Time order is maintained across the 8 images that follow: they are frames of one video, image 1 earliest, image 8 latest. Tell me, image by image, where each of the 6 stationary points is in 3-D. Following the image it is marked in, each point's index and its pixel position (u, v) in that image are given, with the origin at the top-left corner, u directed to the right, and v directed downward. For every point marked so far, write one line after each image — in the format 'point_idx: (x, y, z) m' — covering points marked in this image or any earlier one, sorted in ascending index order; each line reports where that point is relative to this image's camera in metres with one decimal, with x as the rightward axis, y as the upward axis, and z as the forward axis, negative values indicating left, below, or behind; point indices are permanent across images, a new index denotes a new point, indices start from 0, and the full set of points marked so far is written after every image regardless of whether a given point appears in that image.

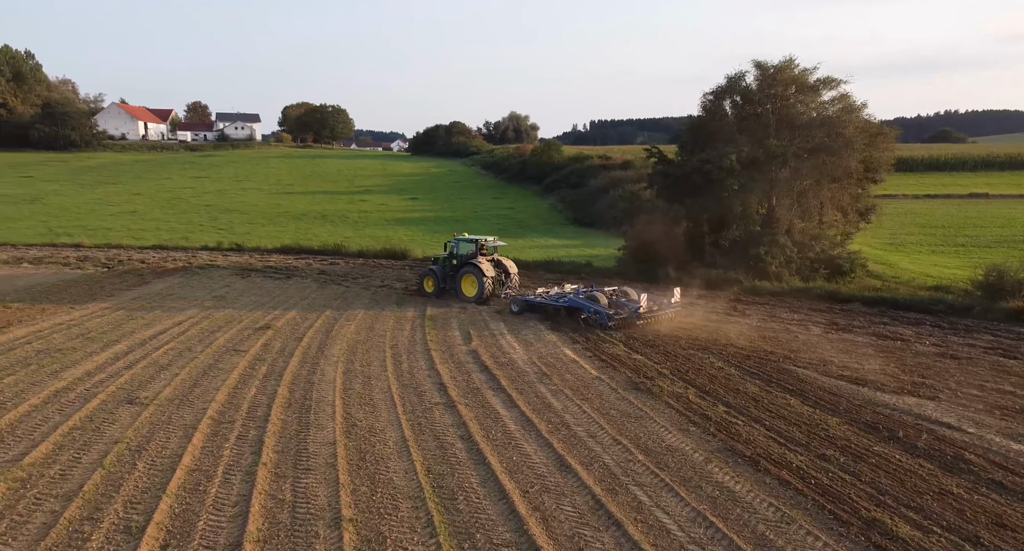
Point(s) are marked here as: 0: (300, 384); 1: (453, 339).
0: (-2.6, -1.4, +8.5) m
1: (-1.0, -1.0, +11.1) m
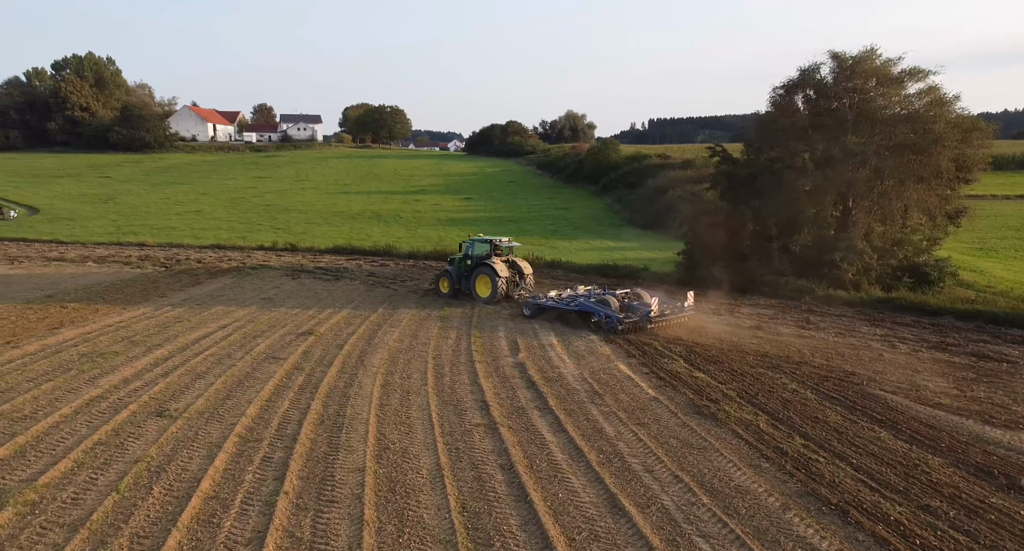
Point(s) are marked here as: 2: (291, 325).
0: (-2.1, -1.4, +8.1) m
1: (-0.2, -1.1, +10.5) m
2: (-4.0, -0.9, +12.6) m
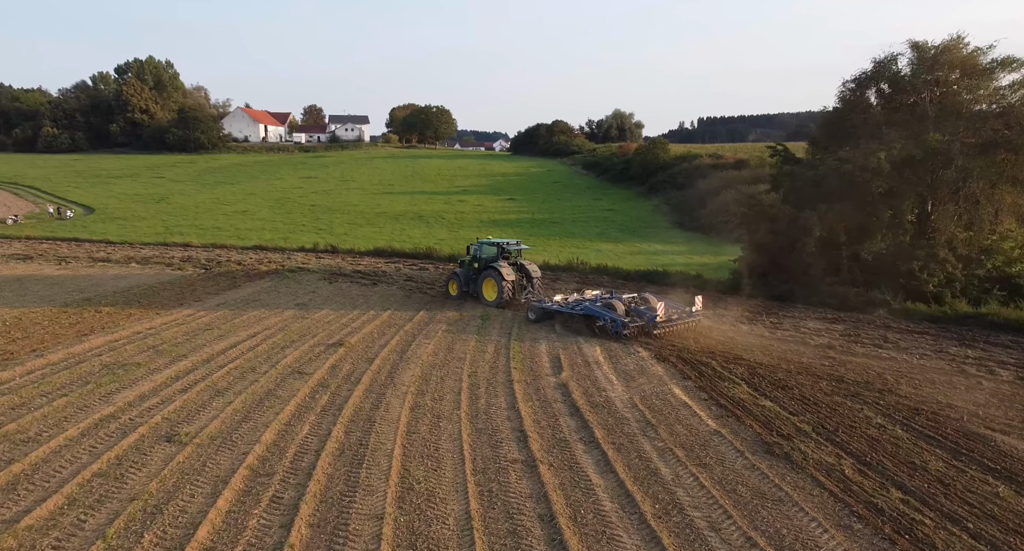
0: (-1.6, -1.6, +7.3) m
1: (+0.4, -1.3, +9.7) m
2: (-3.3, -1.0, +12.0) m
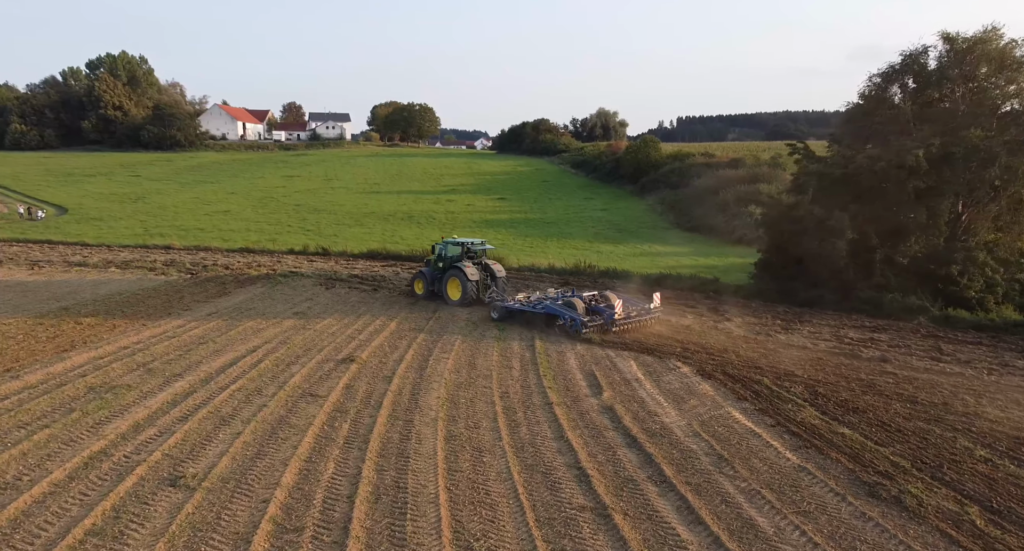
0: (-1.1, -1.7, +6.4) m
1: (+0.8, -1.4, +8.8) m
2: (-2.9, -1.2, +11.1) m
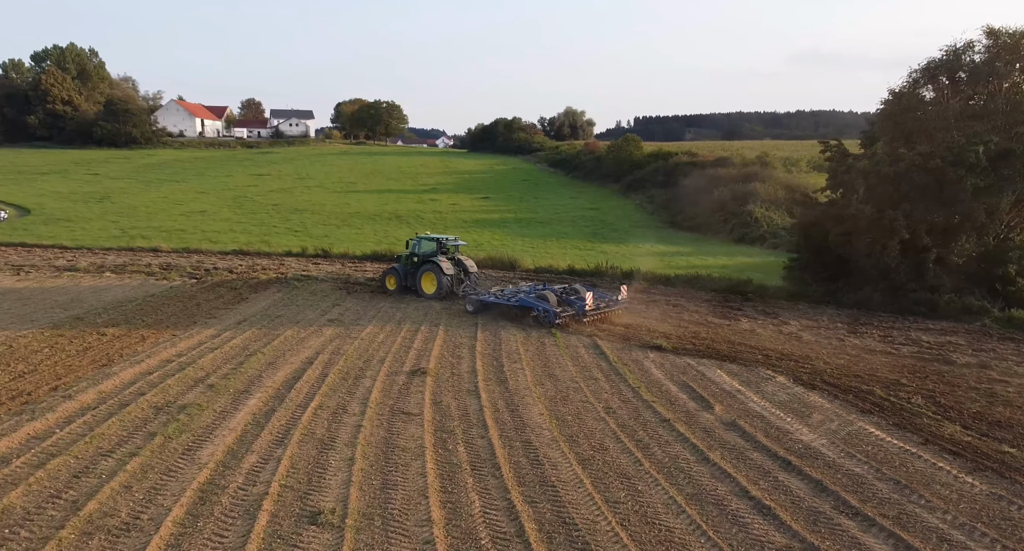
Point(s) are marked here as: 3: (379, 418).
0: (+0.2, -1.8, +5.9) m
1: (+2.0, -1.5, +8.4) m
2: (-1.8, -1.3, +10.4) m
3: (-1.5, -1.6, +7.7) m
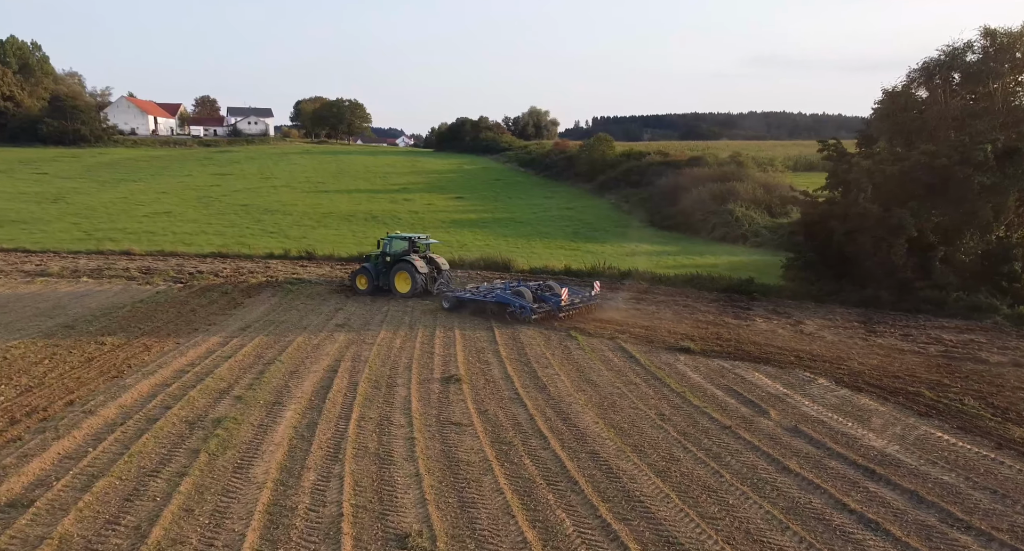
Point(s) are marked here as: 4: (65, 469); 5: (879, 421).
0: (+0.9, -1.9, +5.7) m
1: (+2.6, -1.5, +8.3) m
2: (-1.4, -1.3, +10.1) m
3: (-0.9, -1.7, +7.4) m
4: (-4.0, -1.7, +6.1) m
5: (+3.9, -1.5, +7.4) m
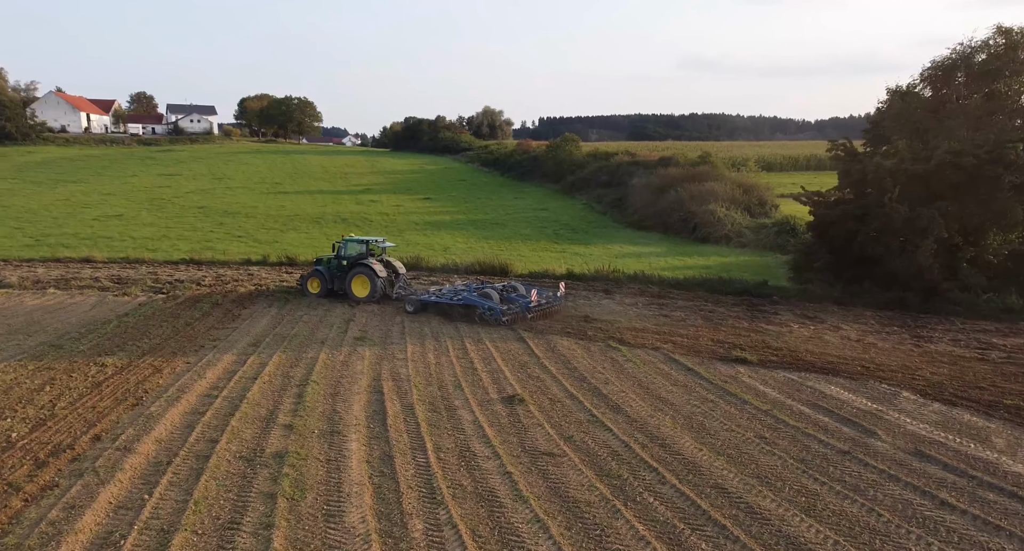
0: (+2.0, -2.0, +5.1) m
1: (+3.5, -1.6, +7.8) m
2: (-0.6, -1.5, +9.3) m
3: (+0.1, -1.8, +6.6) m
4: (-2.9, -1.9, +5.2) m
5: (+4.9, -1.6, +7.0) m
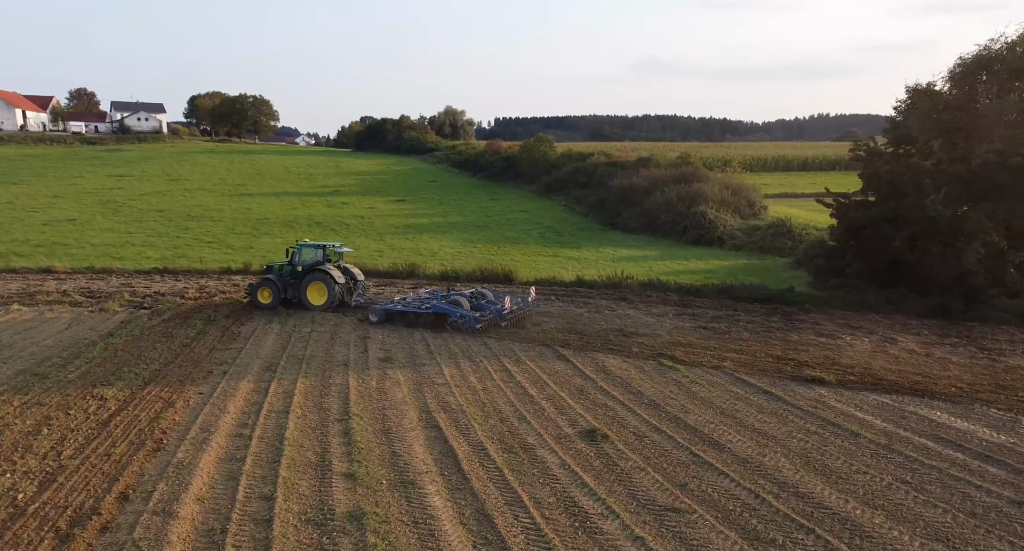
0: (+3.1, -2.2, +4.2) m
1: (+4.4, -1.8, +7.0) m
2: (+0.2, -1.7, +8.2) m
3: (+1.1, -2.0, +5.6) m
4: (-1.8, -2.1, +3.9) m
5: (+5.9, -1.8, +6.3) m
